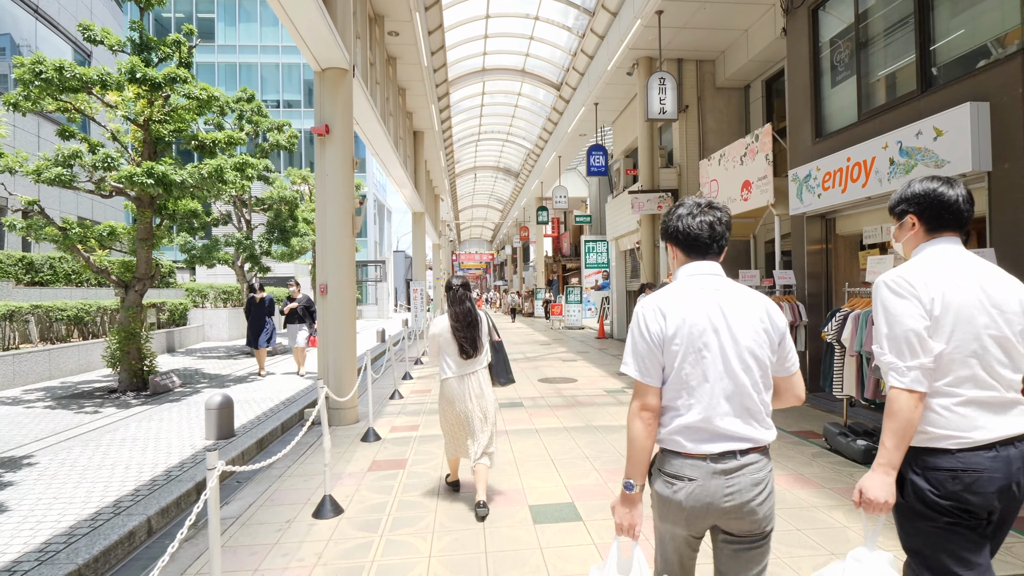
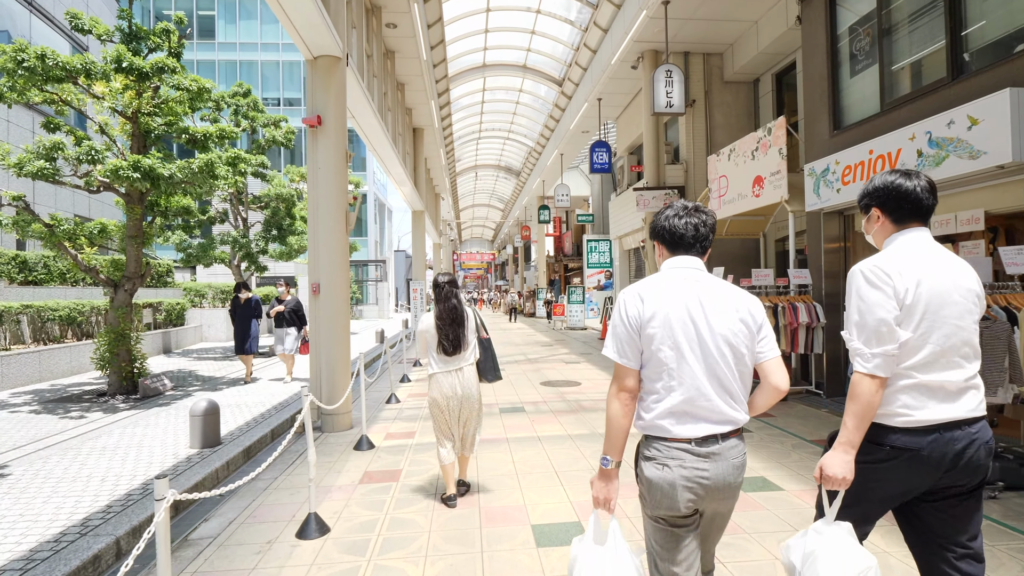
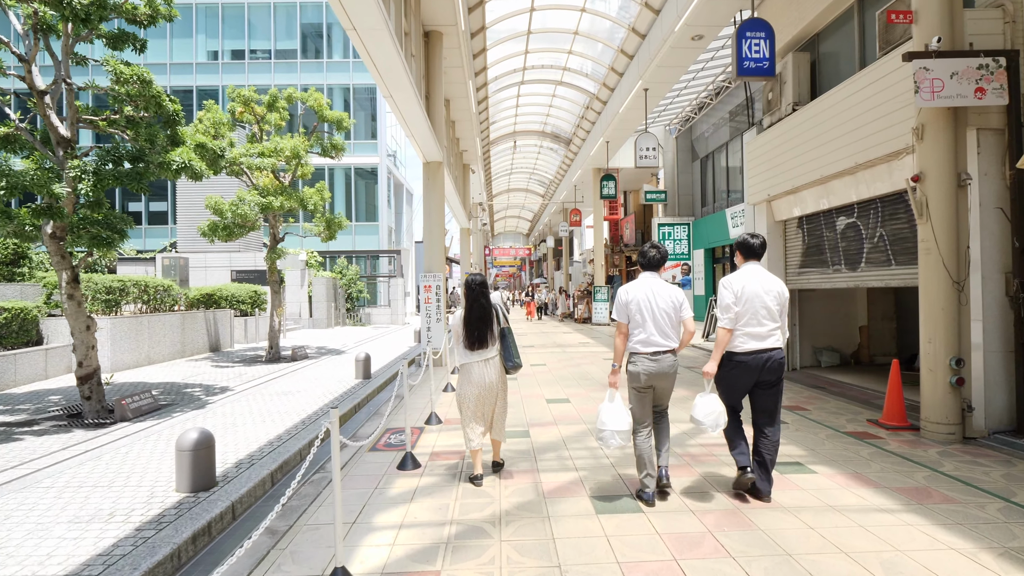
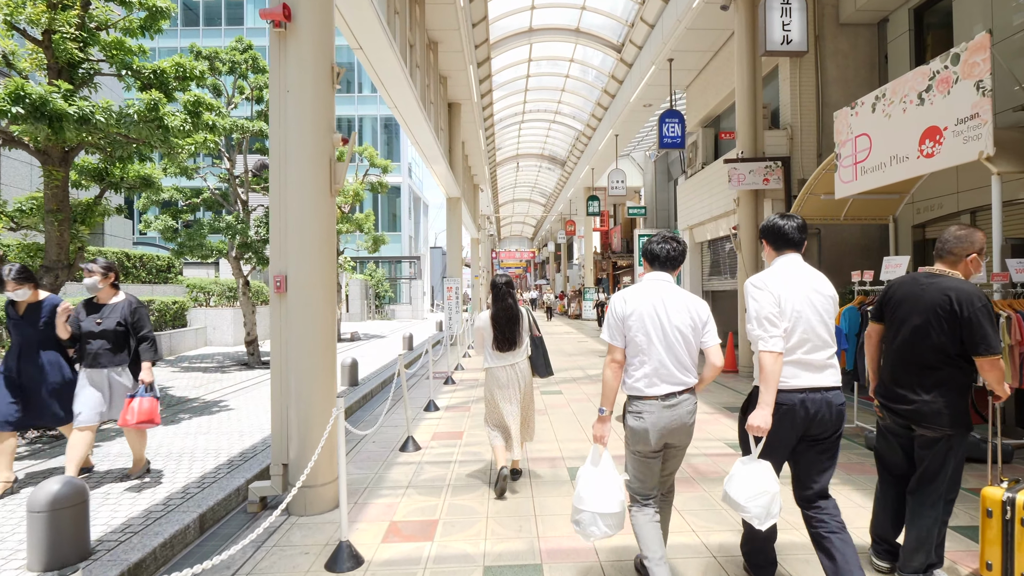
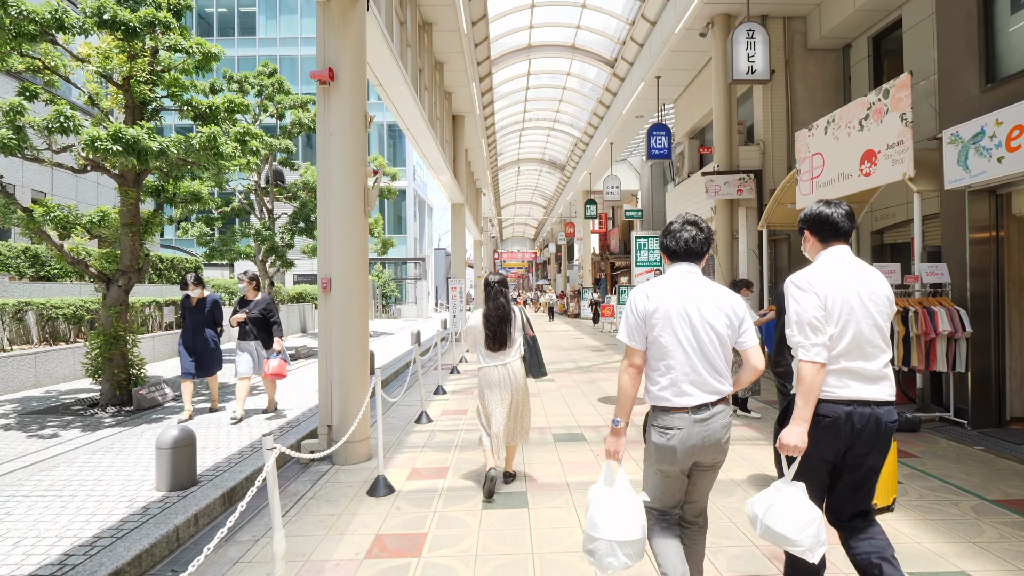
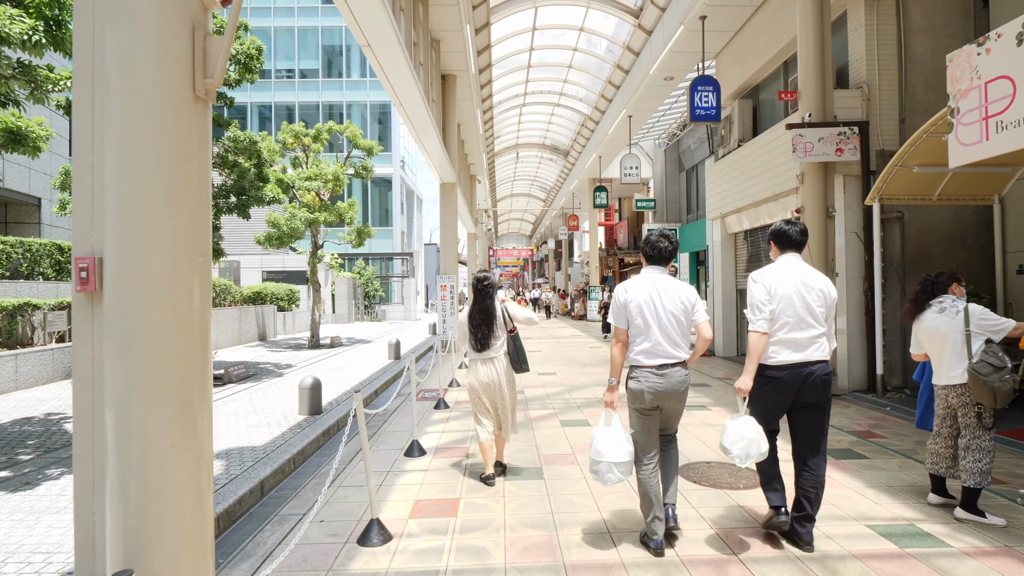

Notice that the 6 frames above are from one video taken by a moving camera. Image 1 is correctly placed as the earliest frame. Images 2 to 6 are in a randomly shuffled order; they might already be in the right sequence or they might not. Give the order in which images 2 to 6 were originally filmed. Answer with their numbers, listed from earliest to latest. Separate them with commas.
2, 5, 4, 6, 3
